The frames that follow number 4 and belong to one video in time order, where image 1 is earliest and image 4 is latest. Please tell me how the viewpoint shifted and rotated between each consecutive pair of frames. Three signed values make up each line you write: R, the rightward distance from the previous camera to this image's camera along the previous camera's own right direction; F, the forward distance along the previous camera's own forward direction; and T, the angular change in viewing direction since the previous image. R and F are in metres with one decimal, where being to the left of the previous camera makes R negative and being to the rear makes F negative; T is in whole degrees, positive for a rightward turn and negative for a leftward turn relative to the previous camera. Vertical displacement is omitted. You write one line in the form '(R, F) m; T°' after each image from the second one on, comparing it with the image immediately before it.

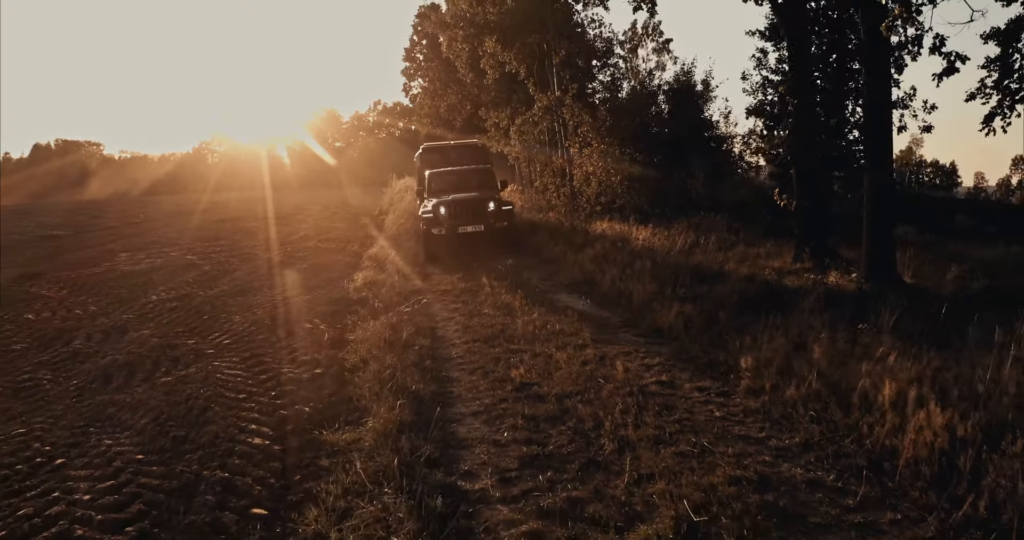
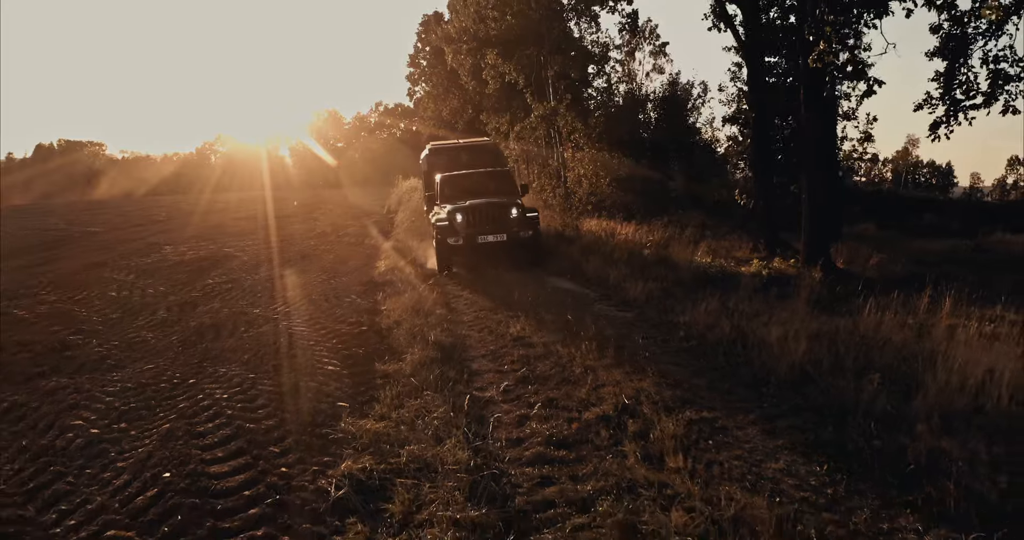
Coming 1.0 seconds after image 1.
(0.0, -1.9) m; 0°
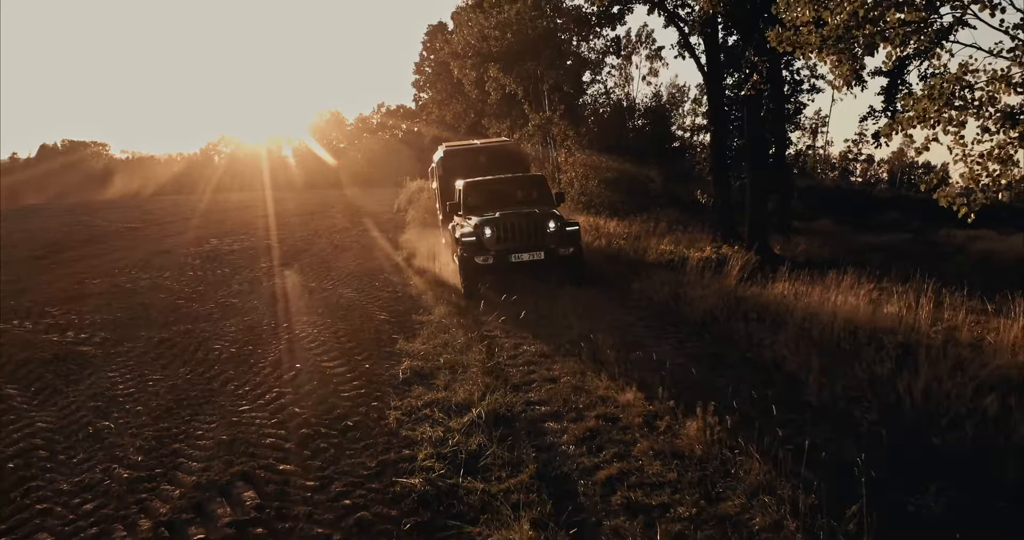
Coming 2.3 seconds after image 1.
(0.0, -2.6) m; 0°
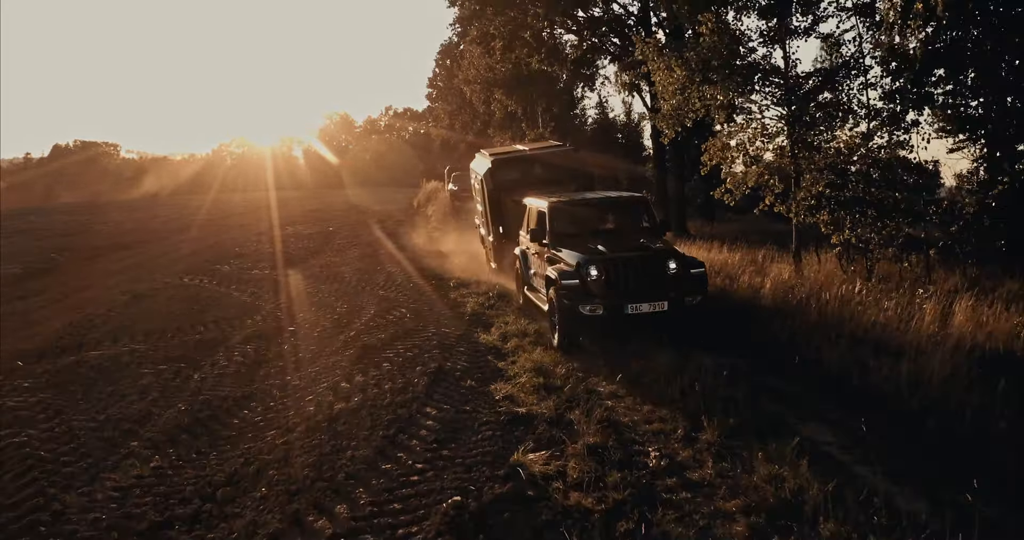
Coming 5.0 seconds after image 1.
(+0.1, -6.7) m; 0°
